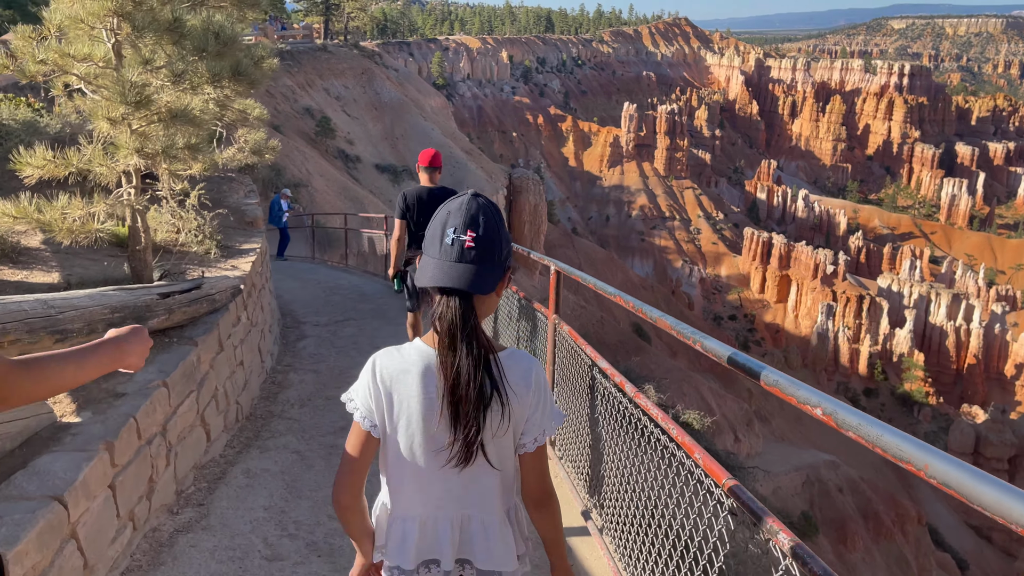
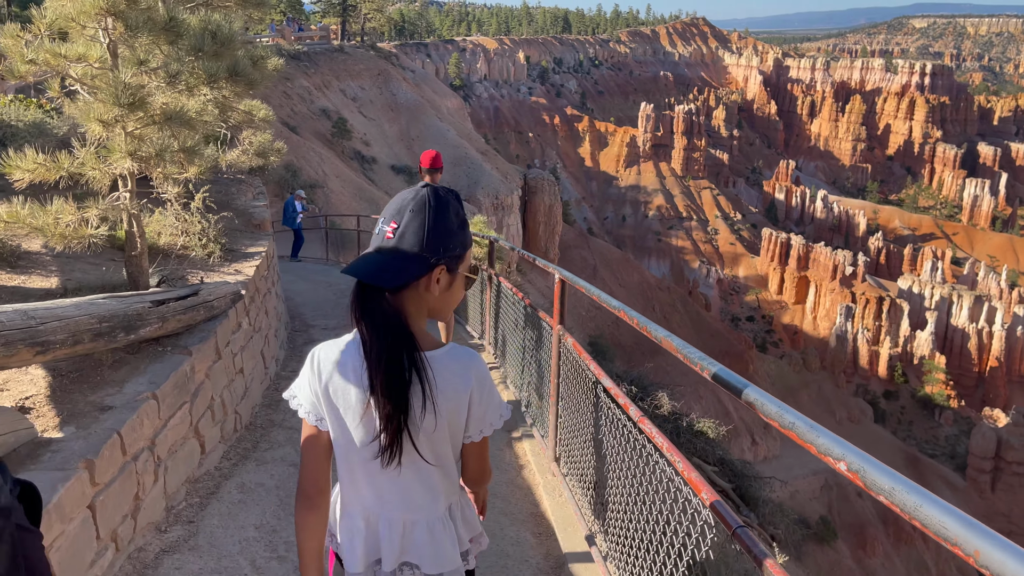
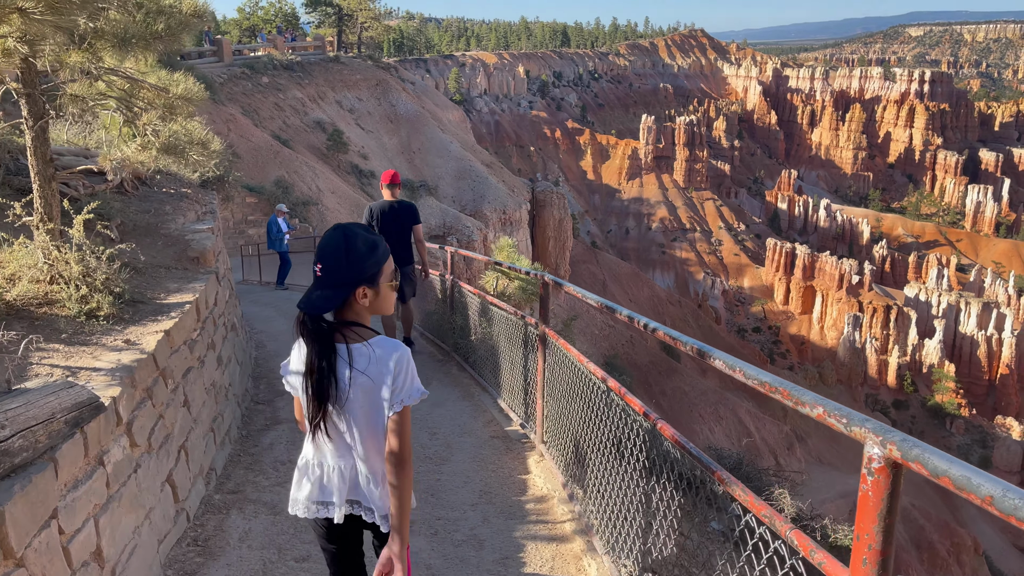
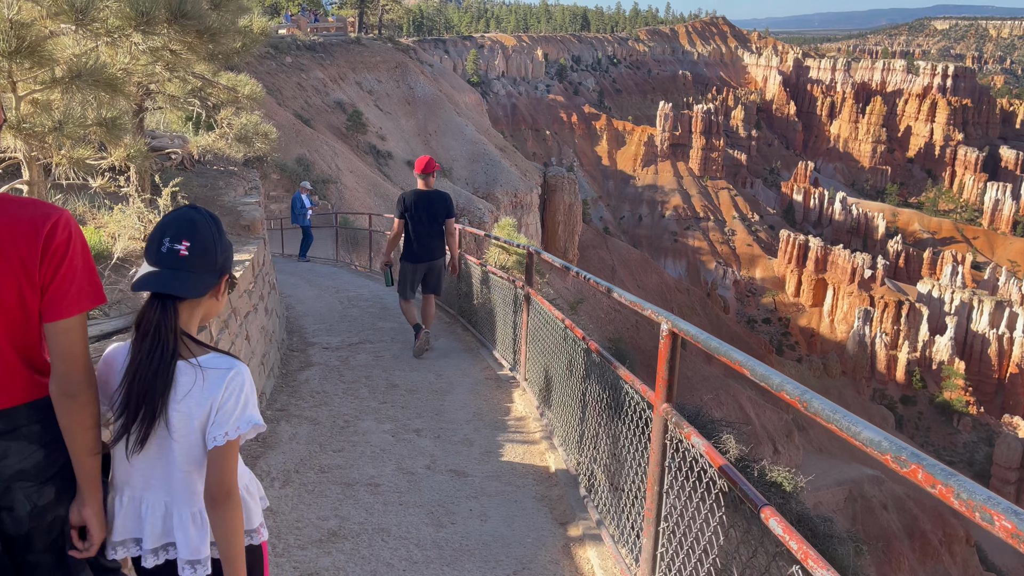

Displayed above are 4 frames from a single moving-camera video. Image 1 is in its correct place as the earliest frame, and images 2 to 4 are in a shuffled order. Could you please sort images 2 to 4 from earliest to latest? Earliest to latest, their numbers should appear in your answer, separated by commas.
2, 4, 3
